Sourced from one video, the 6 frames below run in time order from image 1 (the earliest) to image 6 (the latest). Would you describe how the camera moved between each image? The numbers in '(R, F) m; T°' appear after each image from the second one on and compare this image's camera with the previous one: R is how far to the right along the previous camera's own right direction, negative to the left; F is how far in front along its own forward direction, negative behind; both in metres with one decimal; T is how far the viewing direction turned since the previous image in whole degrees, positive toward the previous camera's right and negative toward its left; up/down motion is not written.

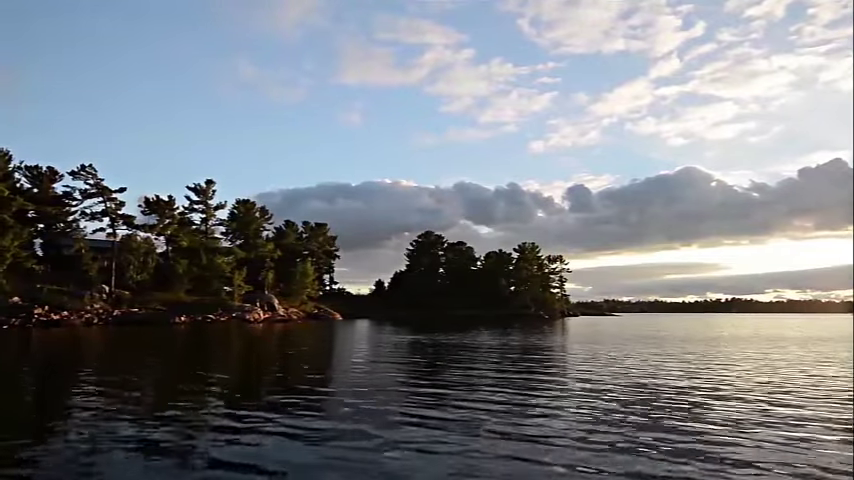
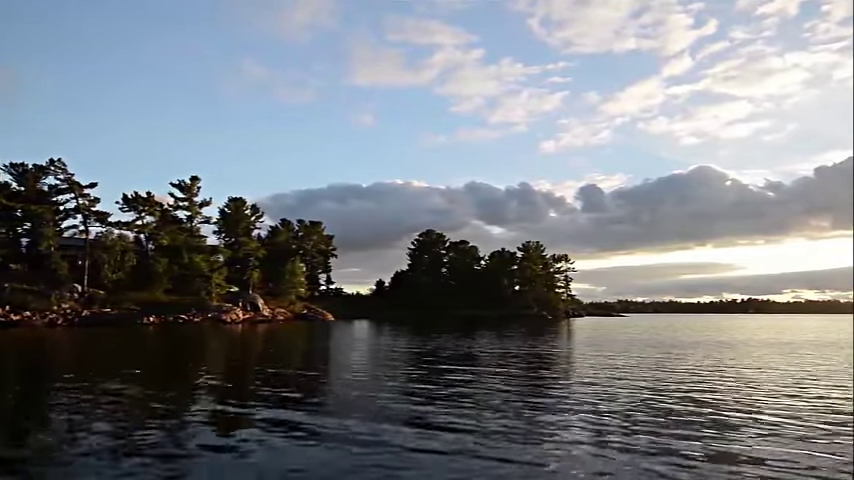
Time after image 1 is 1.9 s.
(+2.0, +2.6) m; -1°
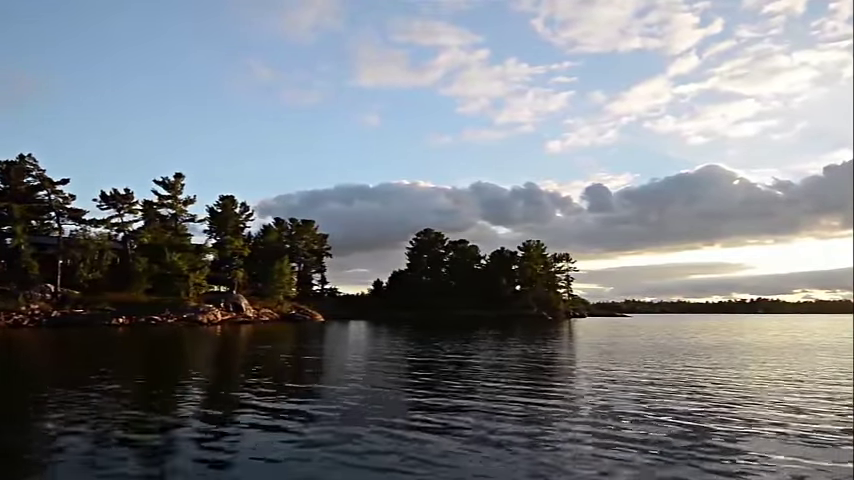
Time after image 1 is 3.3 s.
(+1.5, +2.1) m; -1°
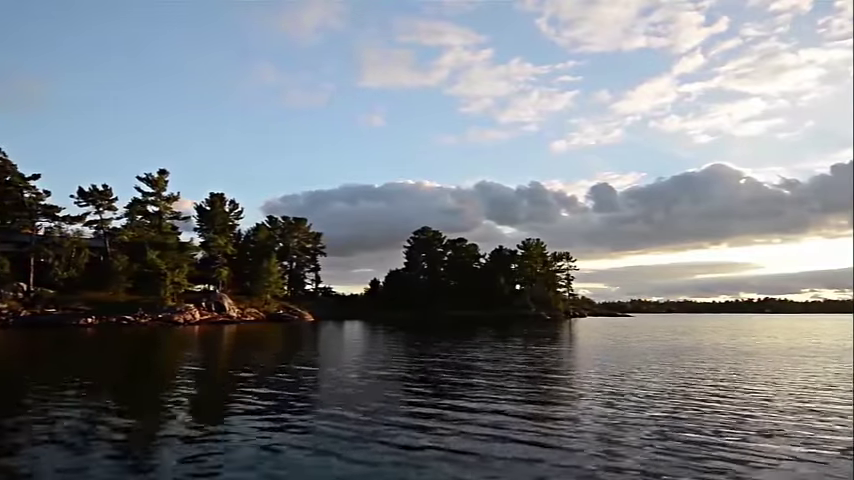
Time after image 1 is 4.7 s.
(+1.4, +1.9) m; 0°
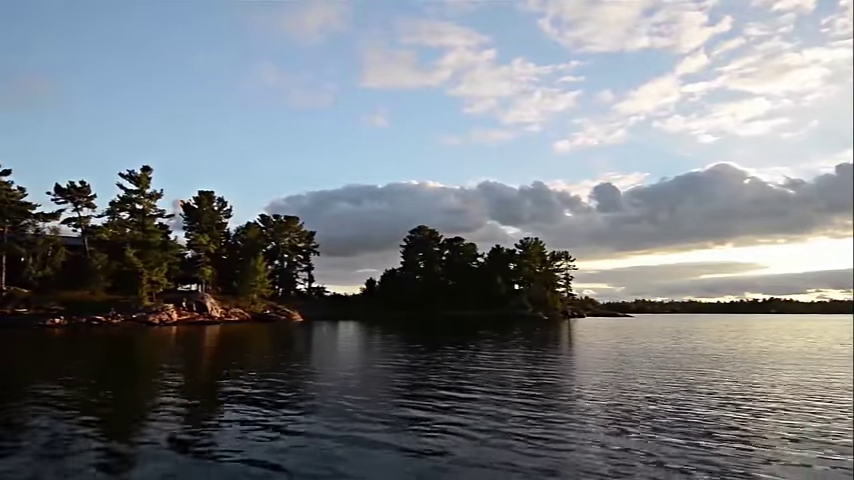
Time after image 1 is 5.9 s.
(+1.3, +1.7) m; 0°
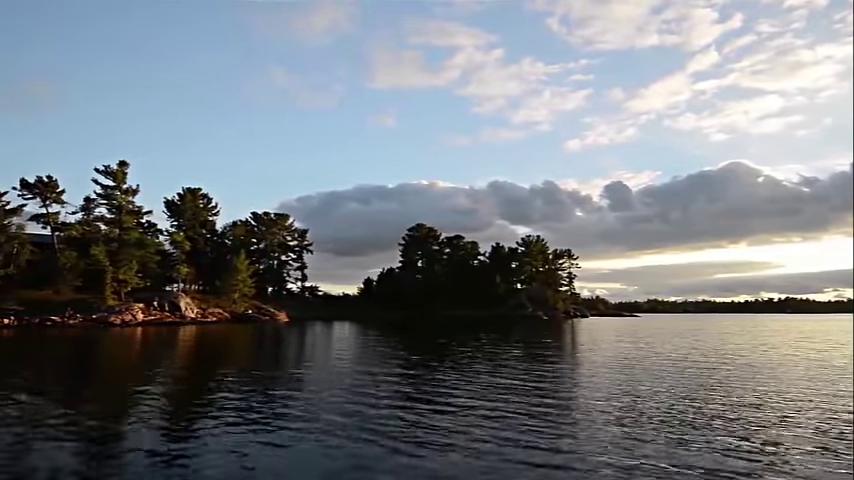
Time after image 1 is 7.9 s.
(+2.1, +2.7) m; -1°
